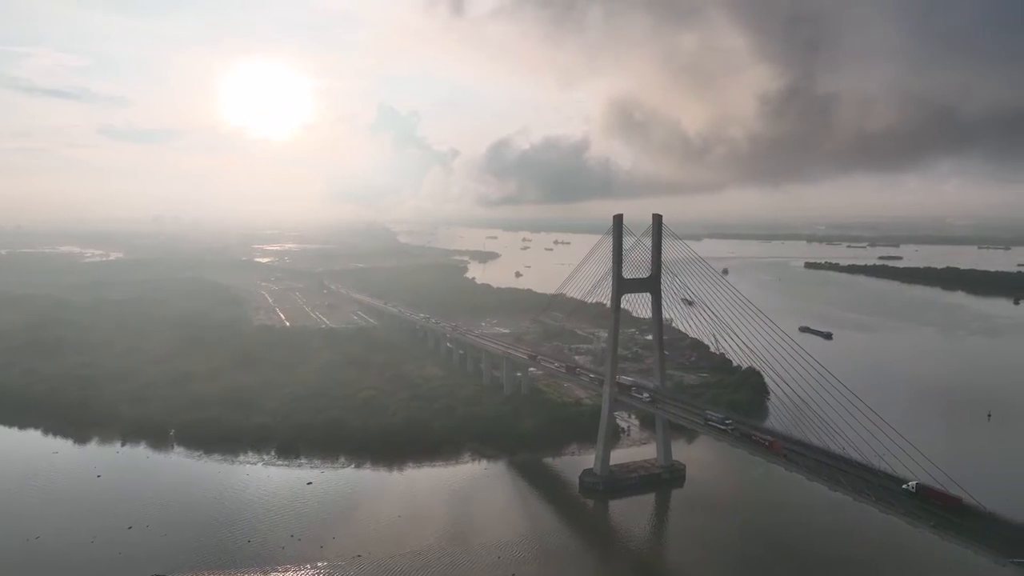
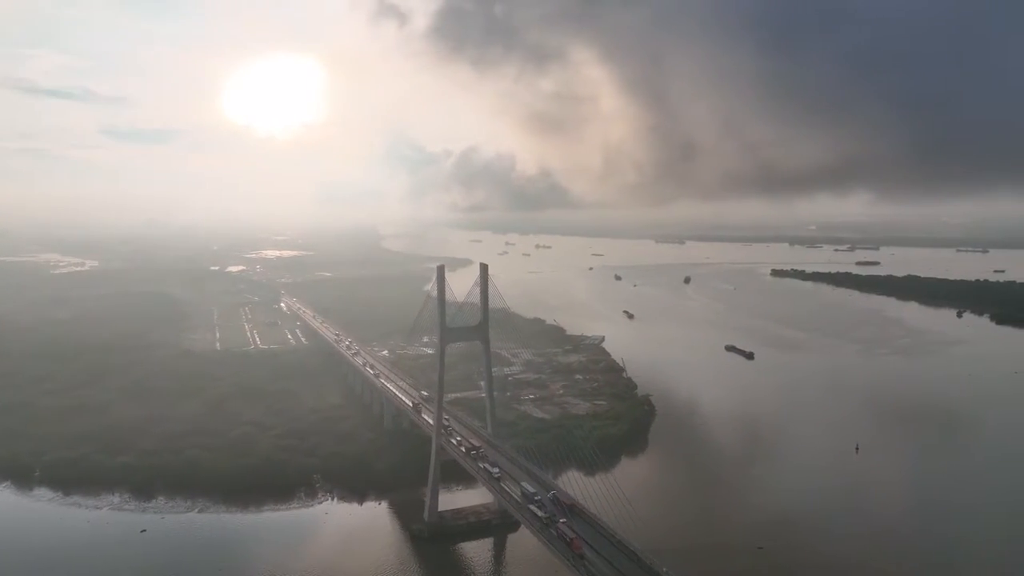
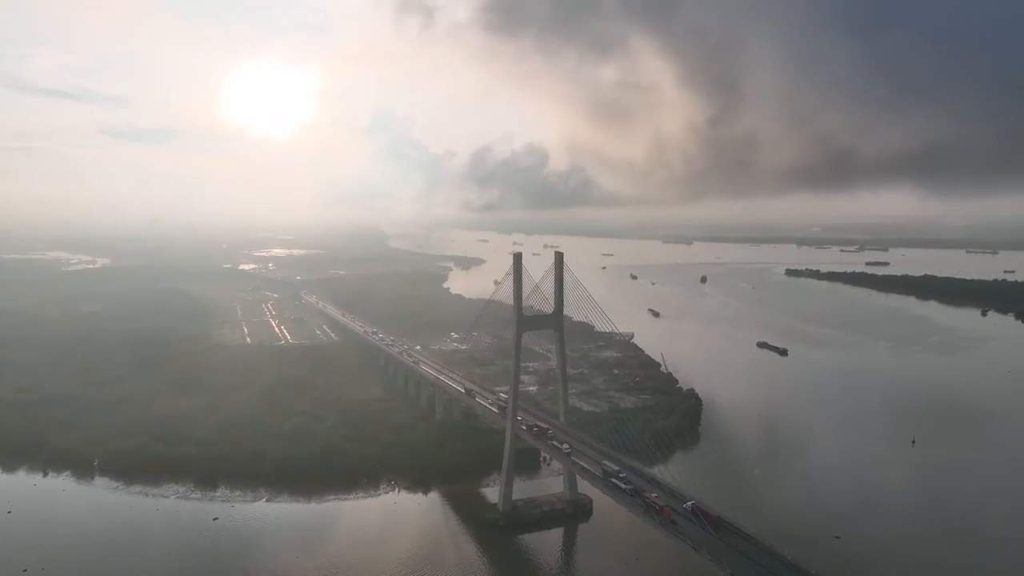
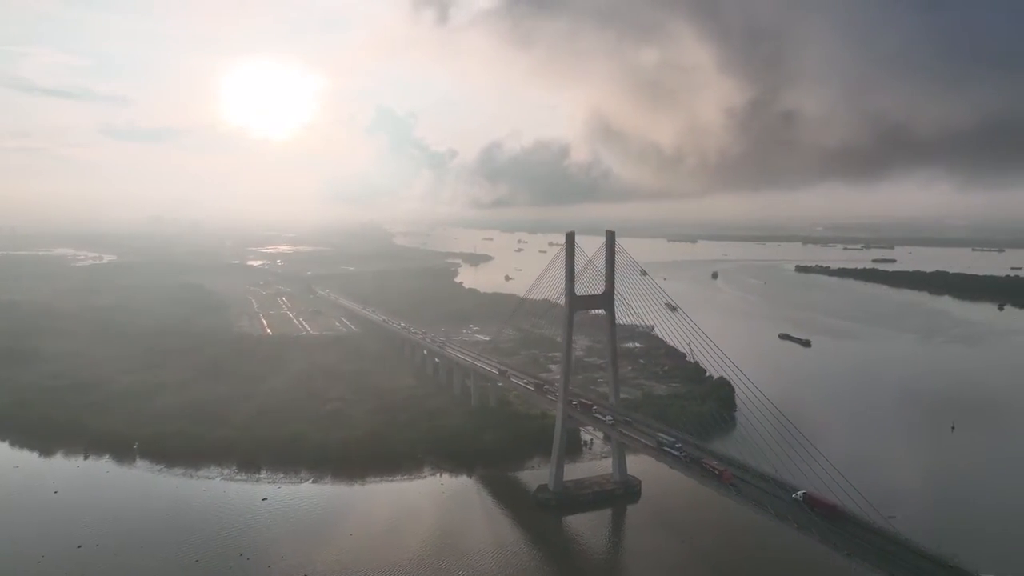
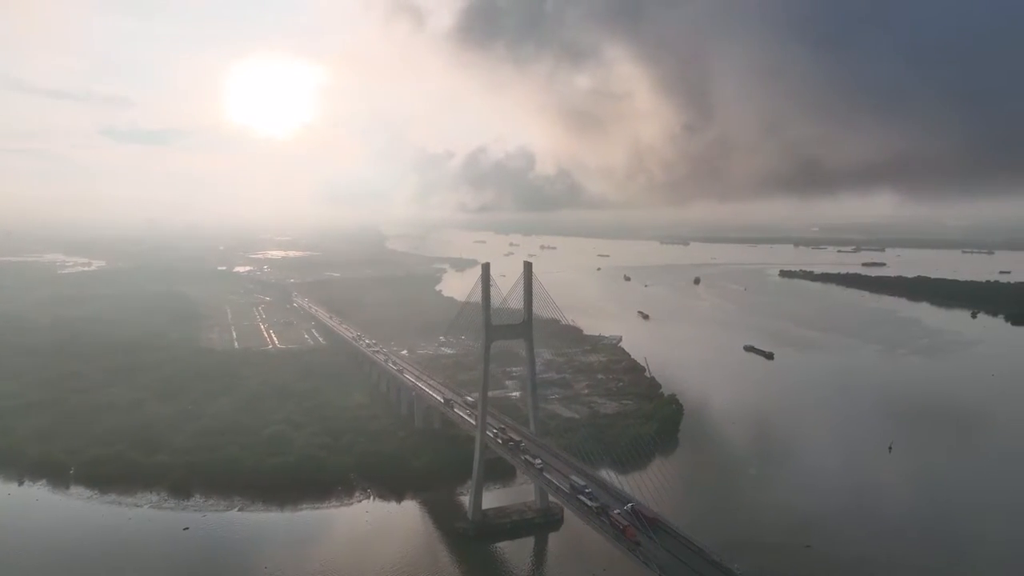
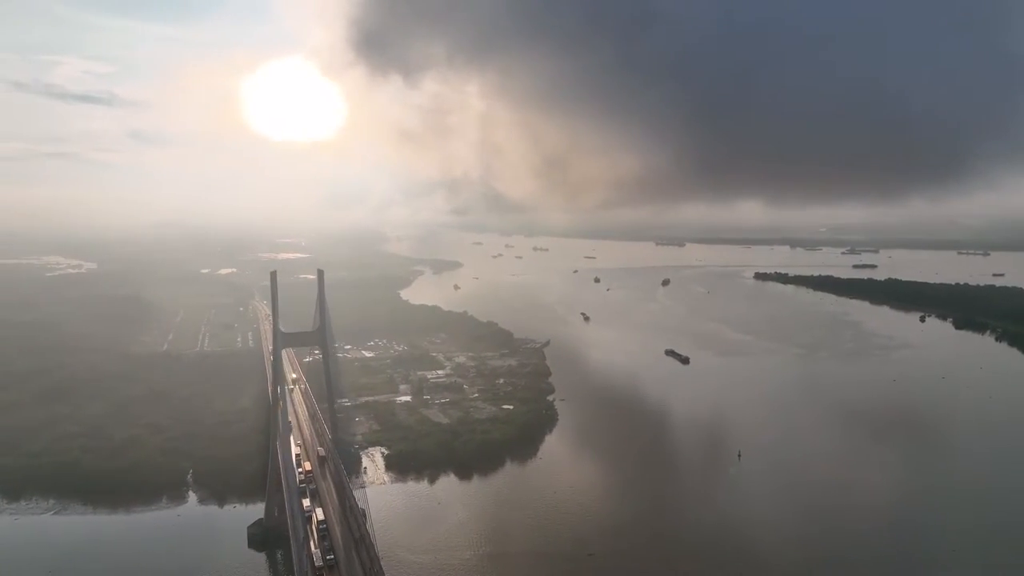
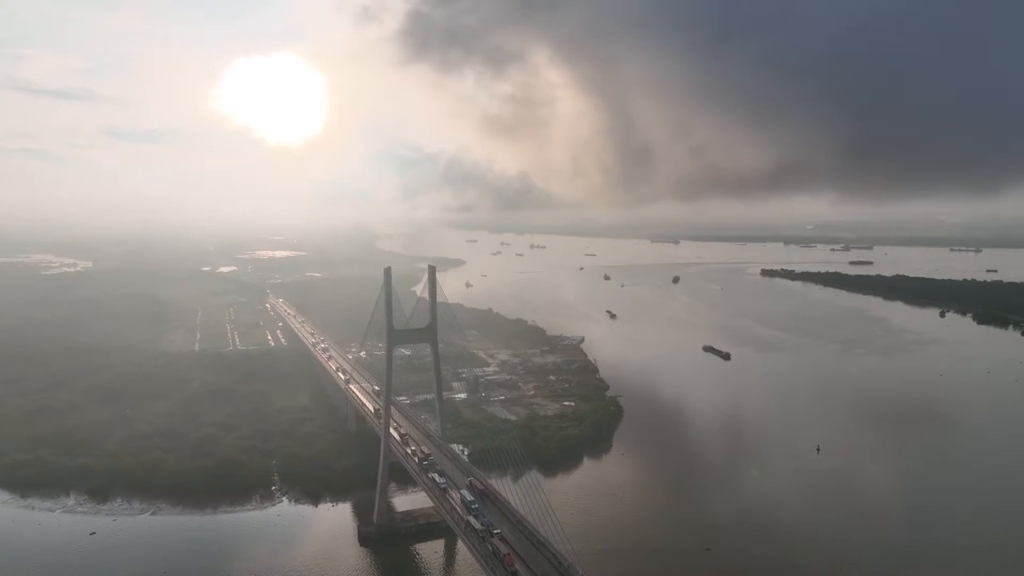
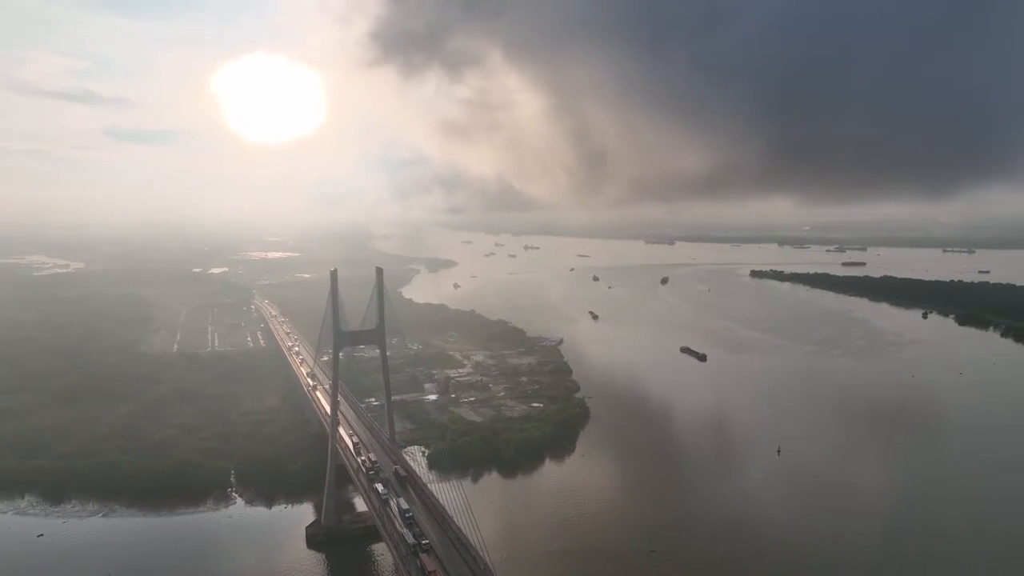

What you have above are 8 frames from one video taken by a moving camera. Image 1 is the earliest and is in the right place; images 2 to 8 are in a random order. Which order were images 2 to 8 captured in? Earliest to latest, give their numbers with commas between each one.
4, 3, 5, 2, 7, 8, 6
